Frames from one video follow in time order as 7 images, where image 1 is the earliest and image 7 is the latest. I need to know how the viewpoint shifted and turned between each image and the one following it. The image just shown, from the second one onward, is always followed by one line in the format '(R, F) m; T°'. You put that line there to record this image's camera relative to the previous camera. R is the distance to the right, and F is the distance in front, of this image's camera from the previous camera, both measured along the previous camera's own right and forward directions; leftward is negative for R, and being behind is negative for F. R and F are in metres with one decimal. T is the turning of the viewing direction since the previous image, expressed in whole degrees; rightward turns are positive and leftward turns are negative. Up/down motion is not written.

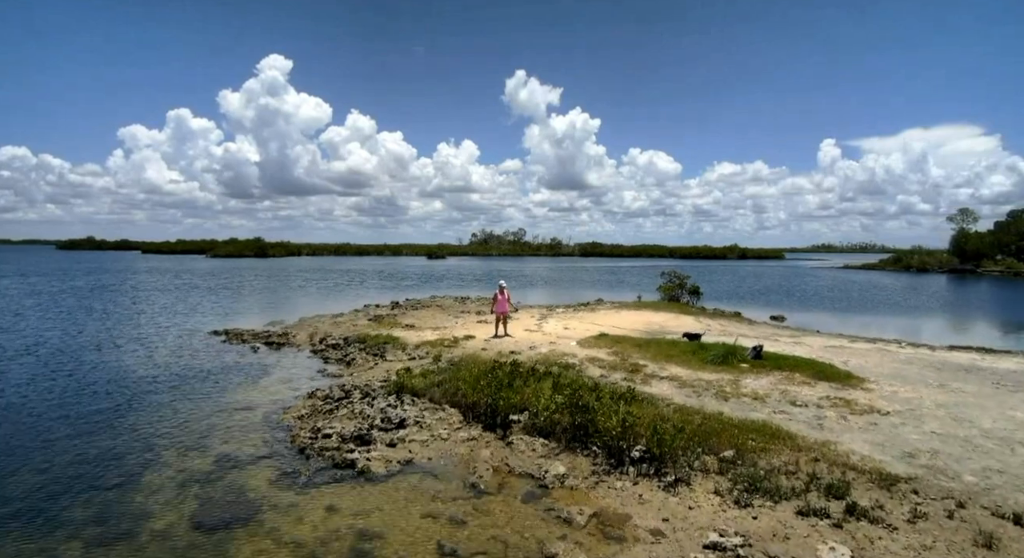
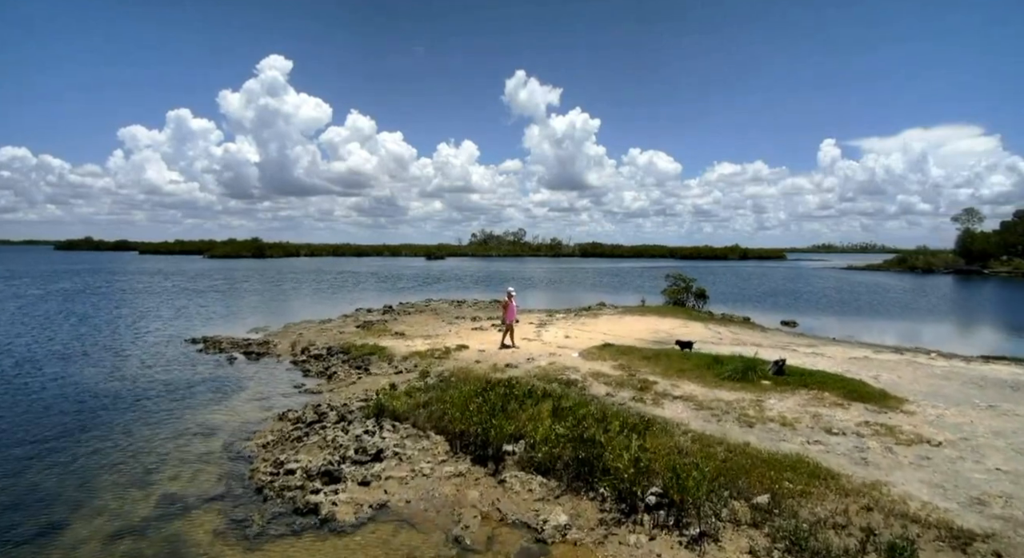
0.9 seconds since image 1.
(+0.2, +2.0) m; 0°
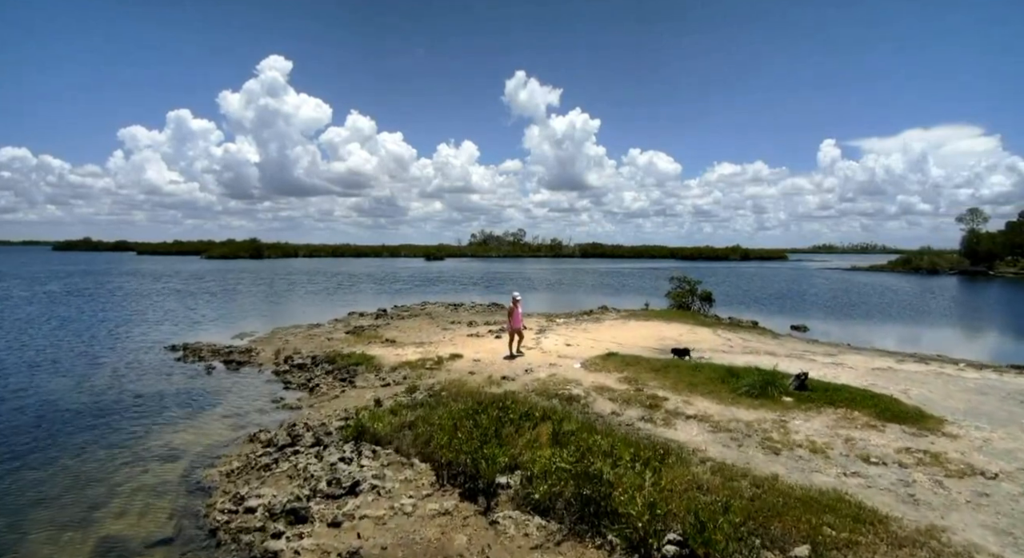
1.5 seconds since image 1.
(+0.1, +1.6) m; 0°
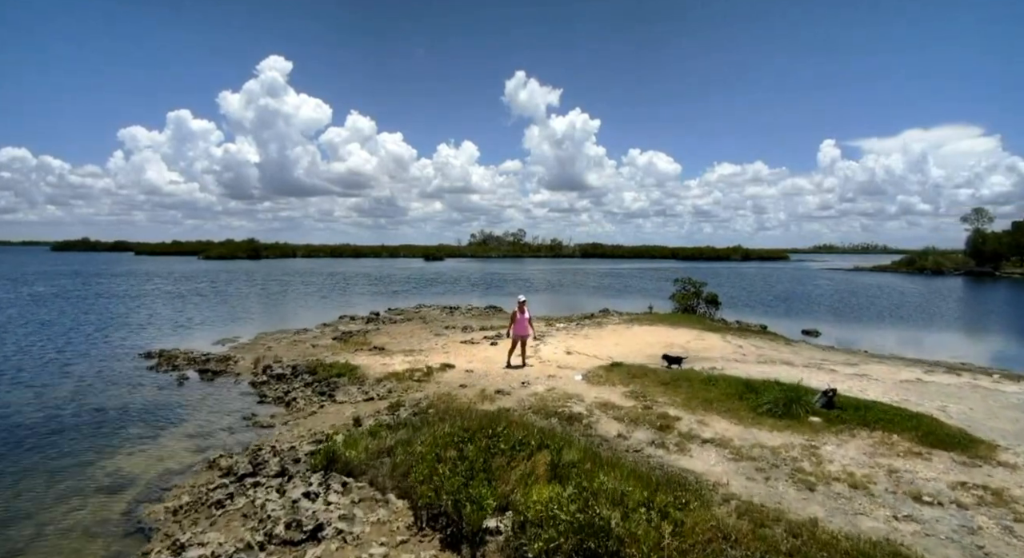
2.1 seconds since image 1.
(+0.2, +1.7) m; 0°
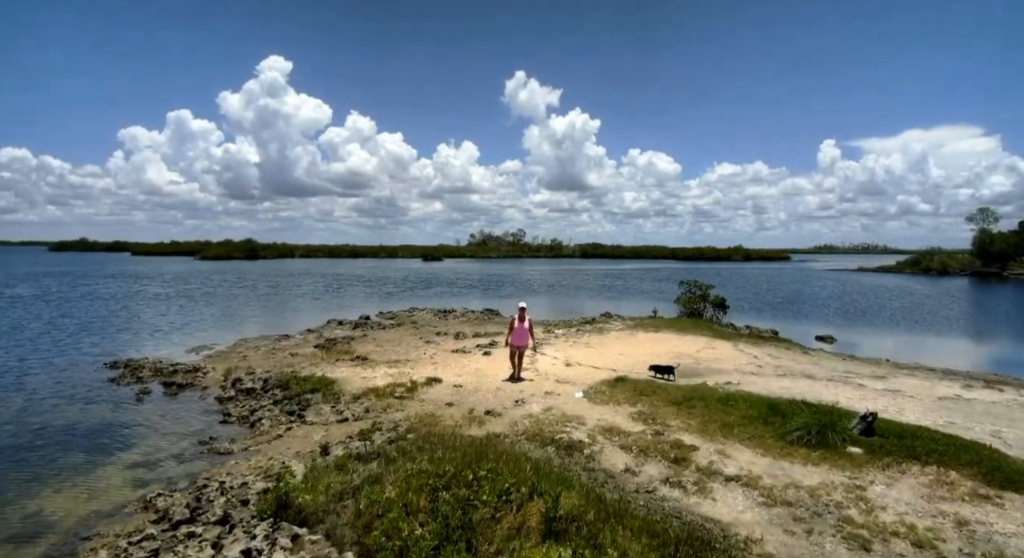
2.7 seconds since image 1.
(+0.2, +2.0) m; 0°
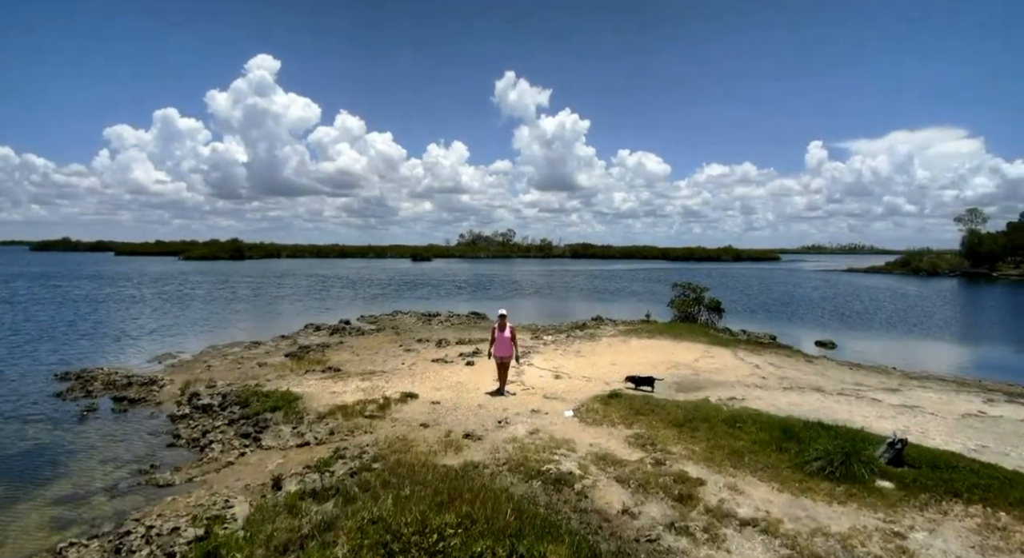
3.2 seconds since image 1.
(+0.2, +1.7) m; +1°
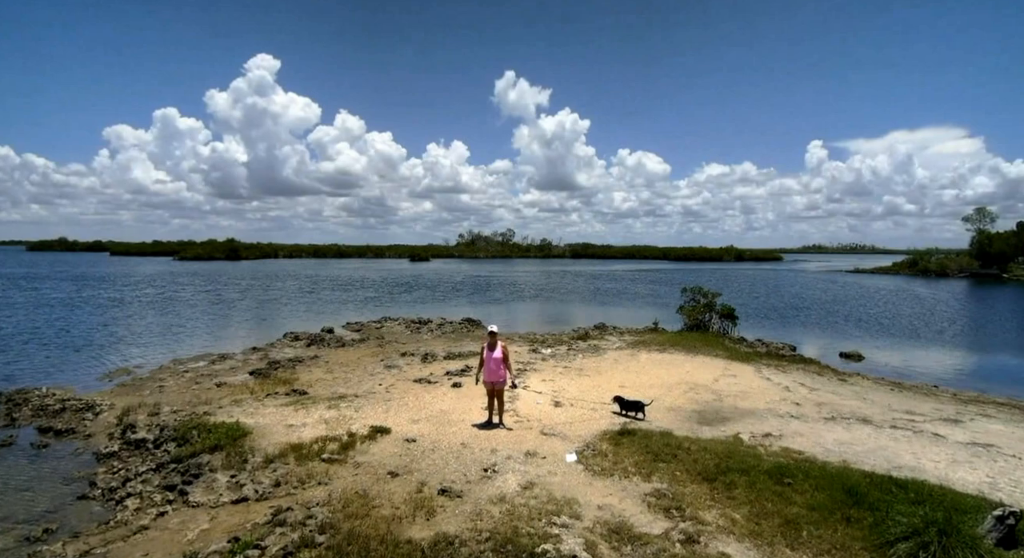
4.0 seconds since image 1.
(+0.2, +2.8) m; 0°
